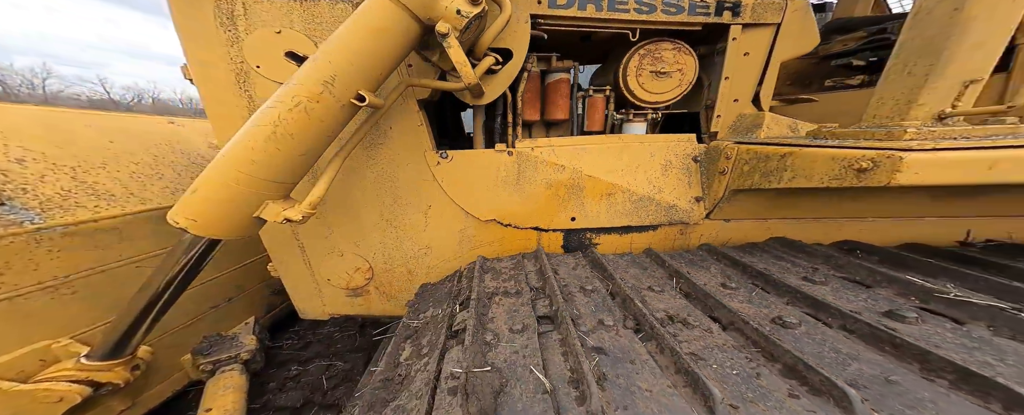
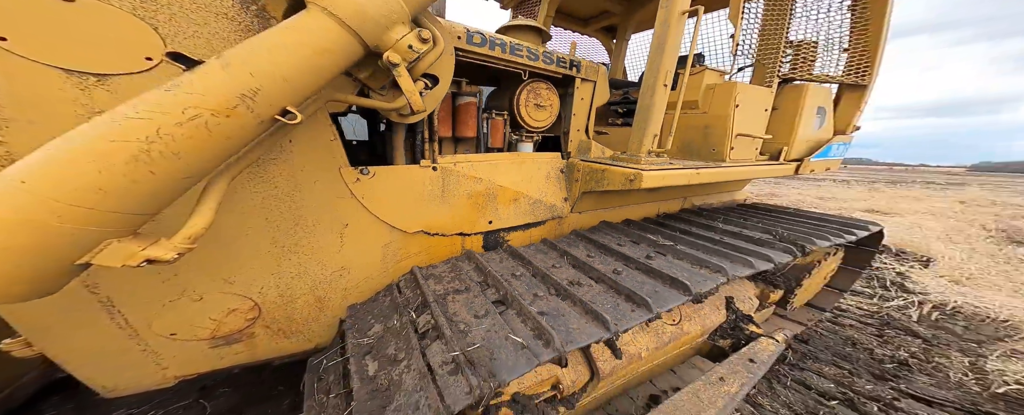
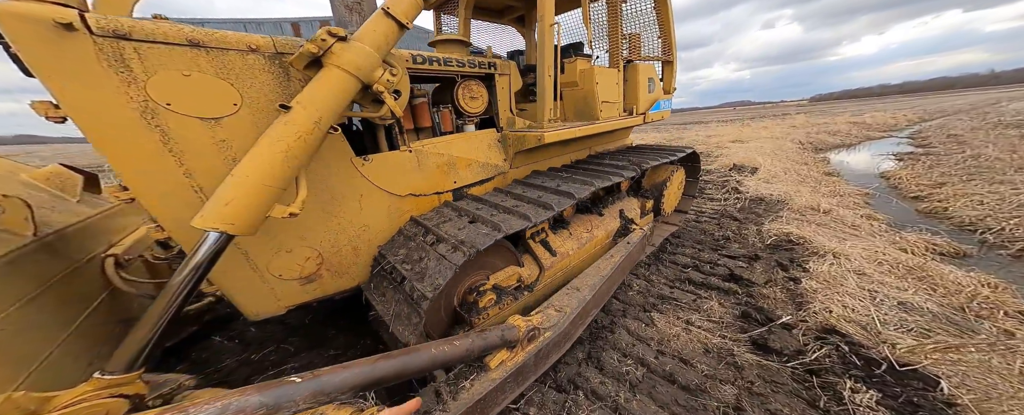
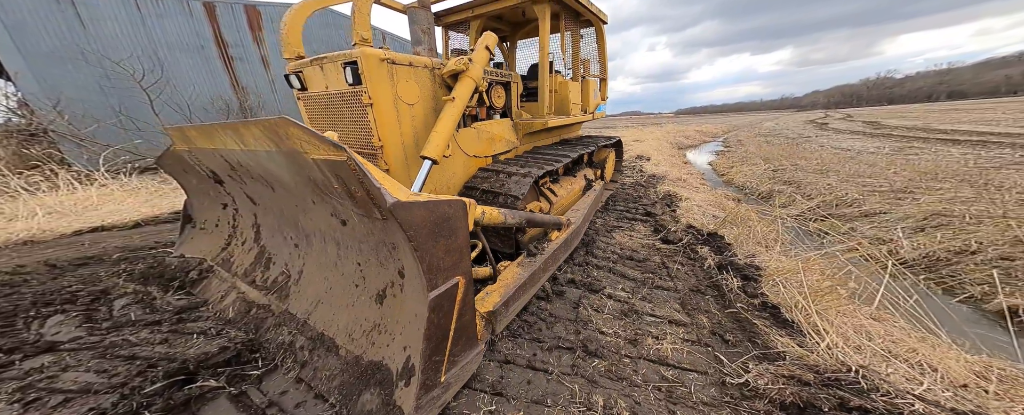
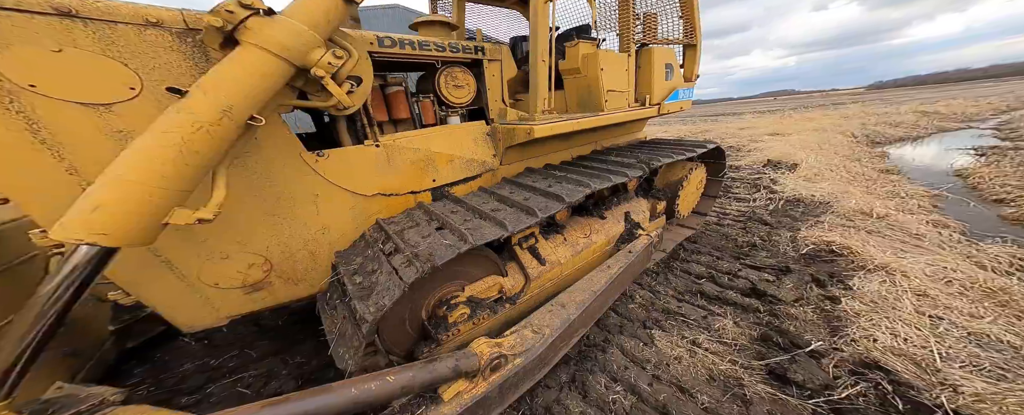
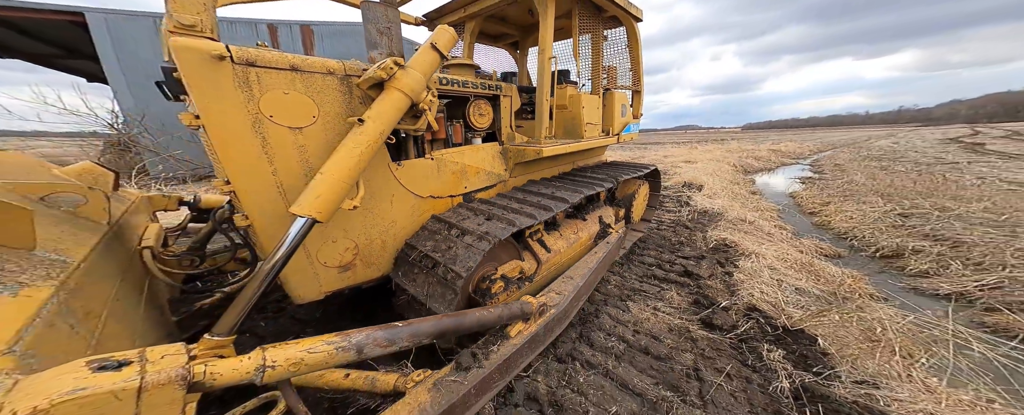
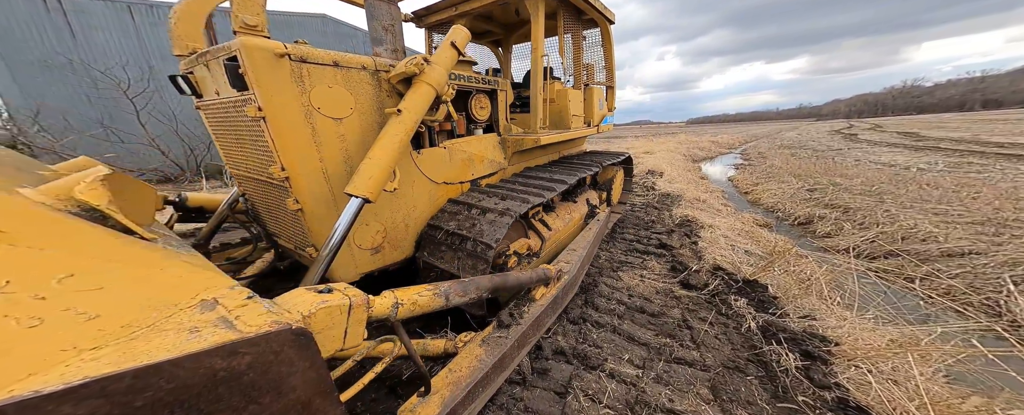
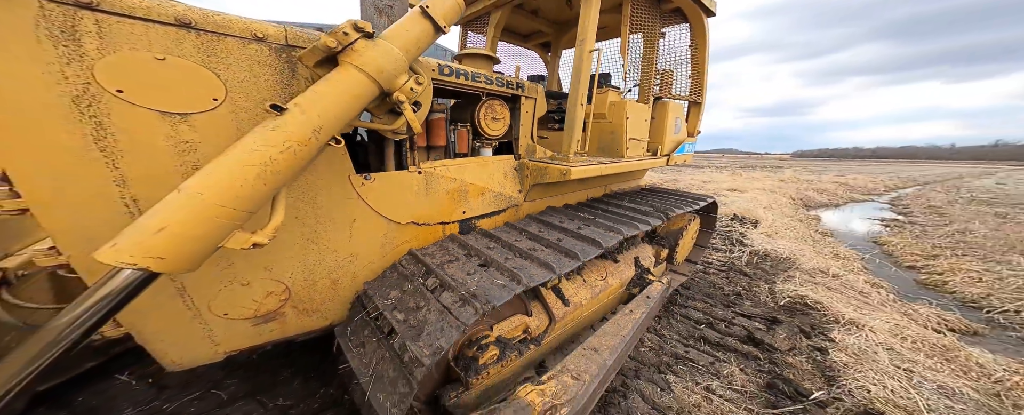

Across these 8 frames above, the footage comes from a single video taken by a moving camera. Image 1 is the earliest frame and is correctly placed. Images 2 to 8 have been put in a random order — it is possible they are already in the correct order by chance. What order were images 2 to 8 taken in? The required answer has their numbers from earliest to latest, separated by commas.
2, 8, 6, 4, 7, 3, 5
